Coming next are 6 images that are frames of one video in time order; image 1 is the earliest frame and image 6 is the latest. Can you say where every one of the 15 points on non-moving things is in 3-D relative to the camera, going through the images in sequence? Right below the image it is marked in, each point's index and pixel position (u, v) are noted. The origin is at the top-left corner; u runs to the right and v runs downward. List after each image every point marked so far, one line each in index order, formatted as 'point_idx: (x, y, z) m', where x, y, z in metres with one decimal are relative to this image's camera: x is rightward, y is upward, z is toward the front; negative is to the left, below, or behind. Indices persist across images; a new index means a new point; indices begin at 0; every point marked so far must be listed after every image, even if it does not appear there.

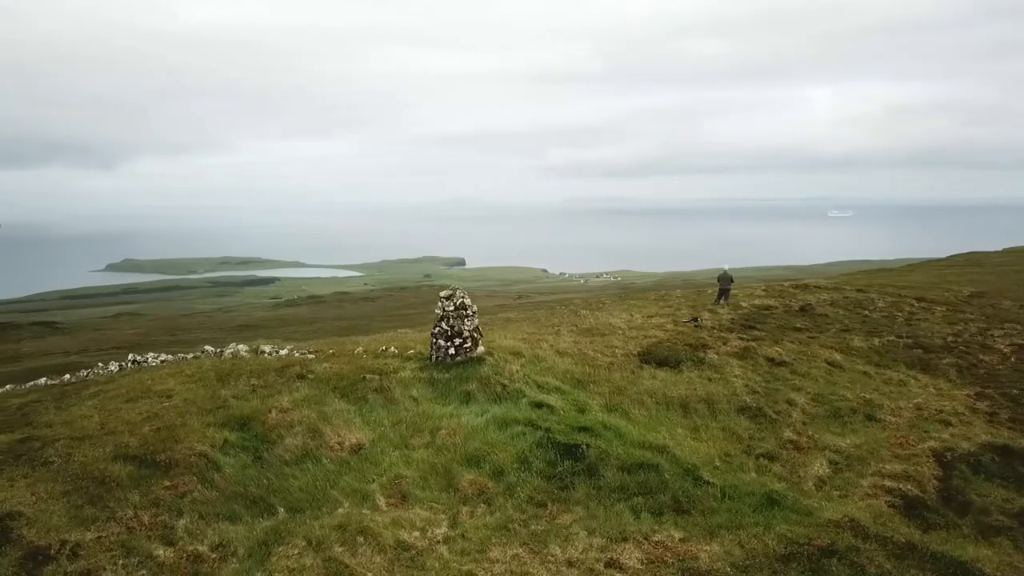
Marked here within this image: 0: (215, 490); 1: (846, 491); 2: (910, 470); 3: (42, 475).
0: (-7.1, -4.8, +15.2) m
1: (+8.7, -5.3, +16.6) m
2: (+11.2, -5.1, +17.9) m
3: (-12.2, -4.9, +16.5) m
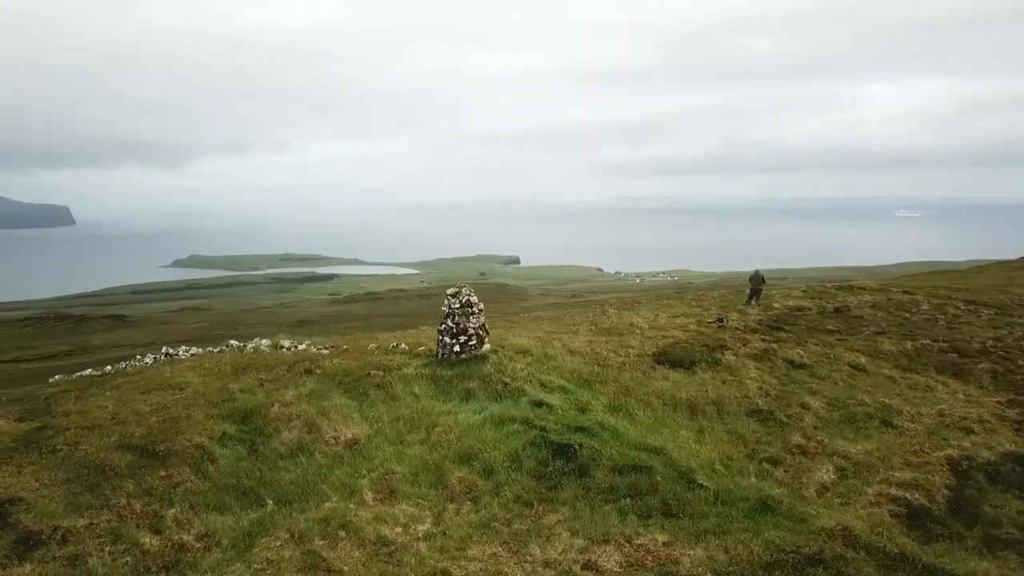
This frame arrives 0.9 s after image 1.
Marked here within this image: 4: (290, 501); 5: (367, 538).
0: (-7.4, -4.7, +15.5) m
1: (+8.4, -5.3, +16.0) m
2: (+11.0, -5.2, +17.2) m
3: (-12.5, -4.7, +17.1) m
4: (-5.2, -5.0, +15.1) m
5: (-3.0, -5.2, +13.3) m
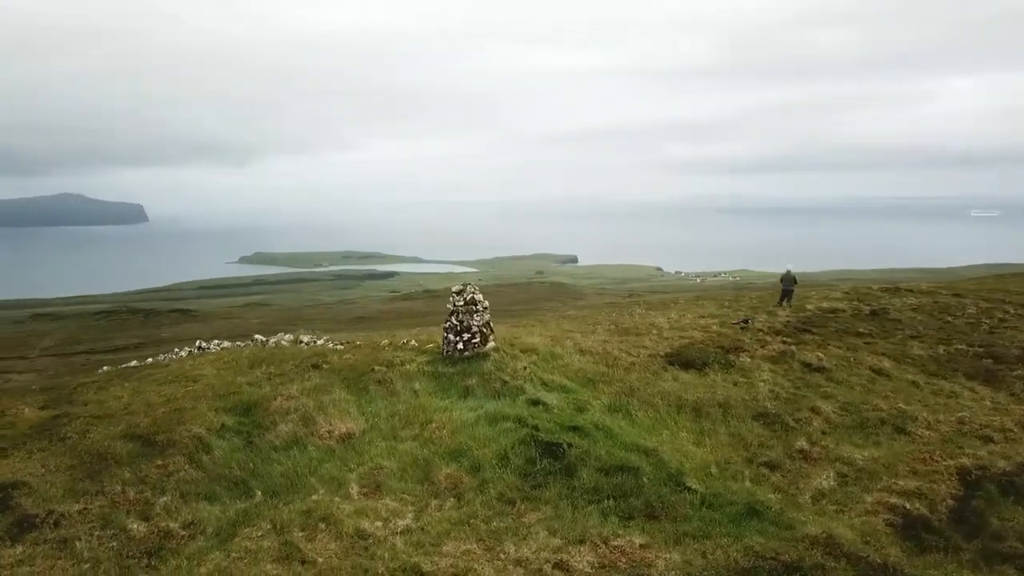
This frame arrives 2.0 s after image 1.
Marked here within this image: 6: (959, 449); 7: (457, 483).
0: (-7.8, -4.6, +15.9) m
1: (+8.1, -5.3, +15.5) m
2: (+10.7, -5.2, +16.6) m
3: (-12.7, -4.5, +17.7) m
4: (-5.6, -4.9, +15.3) m
5: (-3.5, -5.1, +13.4) m
6: (+14.0, -5.1, +20.0) m
7: (-1.3, -4.8, +15.7) m
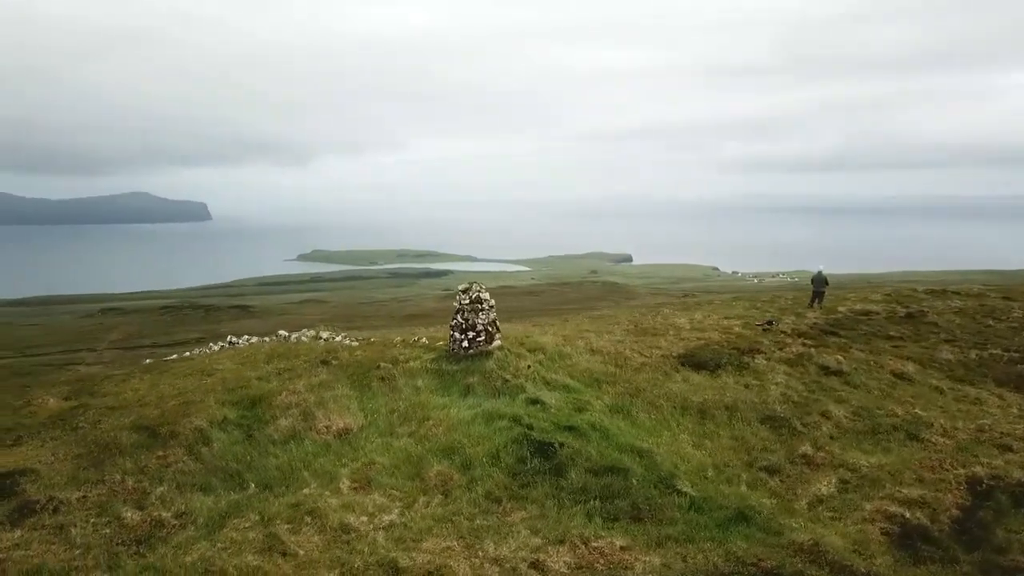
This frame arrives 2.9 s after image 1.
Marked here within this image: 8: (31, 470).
0: (-8.0, -4.5, +16.3) m
1: (+7.8, -5.4, +15.1) m
2: (+10.5, -5.2, +16.0) m
3: (-12.9, -4.4, +18.4) m
4: (-5.9, -4.8, +15.6) m
5: (-3.9, -5.1, +13.6) m
6: (+14.0, -5.1, +19.3) m
7: (-1.6, -4.7, +15.7) m
8: (-12.1, -4.6, +16.0) m
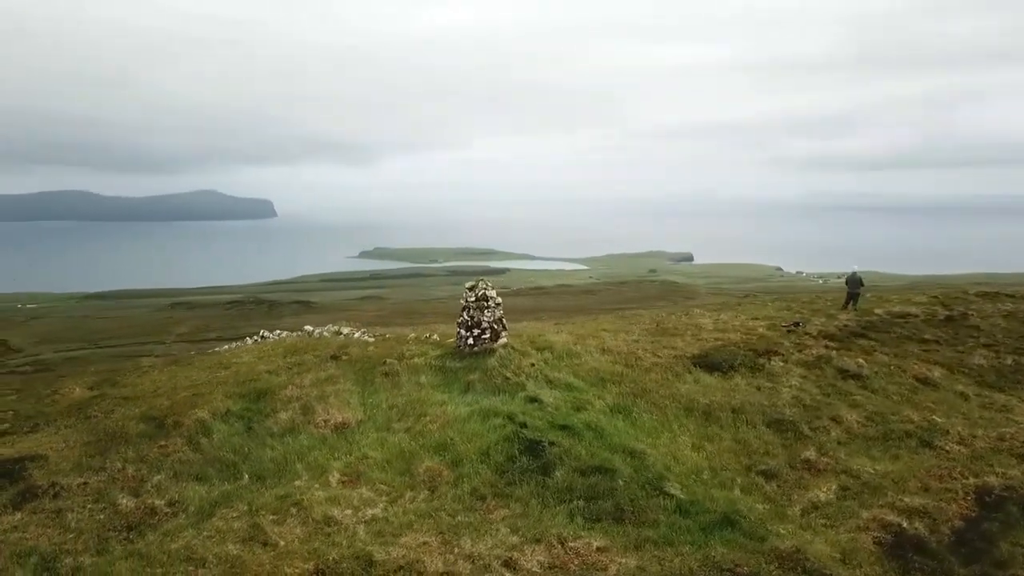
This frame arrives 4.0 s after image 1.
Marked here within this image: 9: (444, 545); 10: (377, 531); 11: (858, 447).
0: (-8.3, -4.4, +16.7) m
1: (+7.4, -5.4, +14.7) m
2: (+10.2, -5.3, +15.4) m
3: (-13.0, -4.2, +19.1) m
4: (-6.2, -4.7, +16.0) m
5: (-4.3, -5.0, +13.8) m
6: (+13.8, -5.2, +18.5) m
7: (-1.9, -4.7, +15.8) m
8: (-12.4, -4.4, +16.7) m
9: (-1.4, -5.2, +12.8) m
10: (-2.8, -5.1, +13.4) m
11: (+10.8, -4.9, +19.7) m
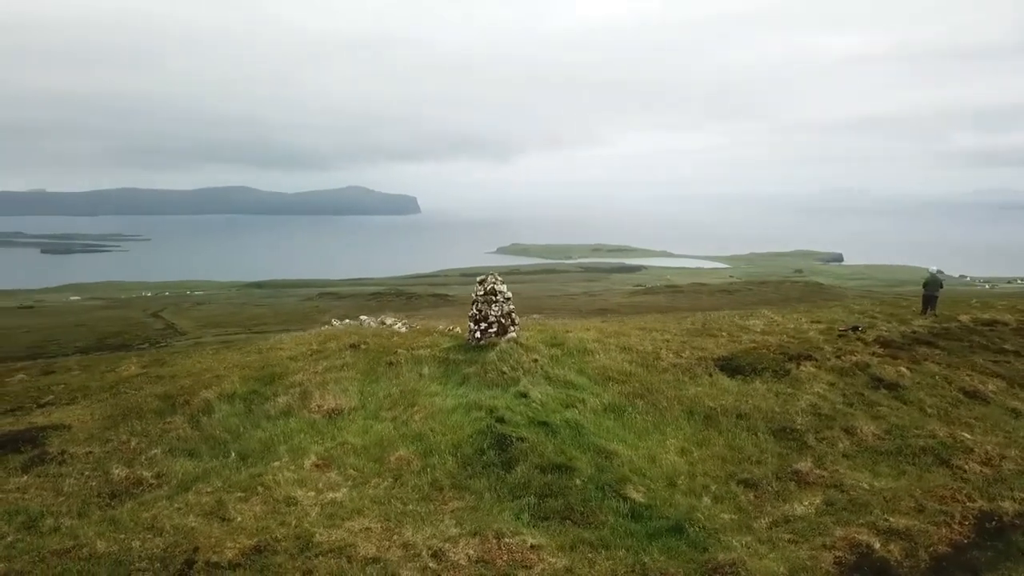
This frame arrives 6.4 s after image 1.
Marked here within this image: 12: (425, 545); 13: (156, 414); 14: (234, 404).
0: (-9.0, -4.0, +18.0) m
1: (+6.3, -5.5, +14.0) m
2: (+9.2, -5.4, +14.4) m
3: (-13.3, -3.8, +21.0) m
4: (-7.0, -4.5, +17.0) m
5: (-5.4, -4.8, +14.6) m
6: (+13.2, -5.4, +16.9) m
7: (-2.8, -4.5, +16.3) m
8: (-13.1, -4.0, +18.5) m
9: (-2.6, -5.1, +13.3) m
10: (-4.0, -5.0, +14.0) m
11: (+10.3, -5.0, +18.5) m
12: (-1.7, -5.1, +12.7) m
13: (-10.8, -3.8, +19.3) m
14: (-8.6, -3.6, +19.8) m
